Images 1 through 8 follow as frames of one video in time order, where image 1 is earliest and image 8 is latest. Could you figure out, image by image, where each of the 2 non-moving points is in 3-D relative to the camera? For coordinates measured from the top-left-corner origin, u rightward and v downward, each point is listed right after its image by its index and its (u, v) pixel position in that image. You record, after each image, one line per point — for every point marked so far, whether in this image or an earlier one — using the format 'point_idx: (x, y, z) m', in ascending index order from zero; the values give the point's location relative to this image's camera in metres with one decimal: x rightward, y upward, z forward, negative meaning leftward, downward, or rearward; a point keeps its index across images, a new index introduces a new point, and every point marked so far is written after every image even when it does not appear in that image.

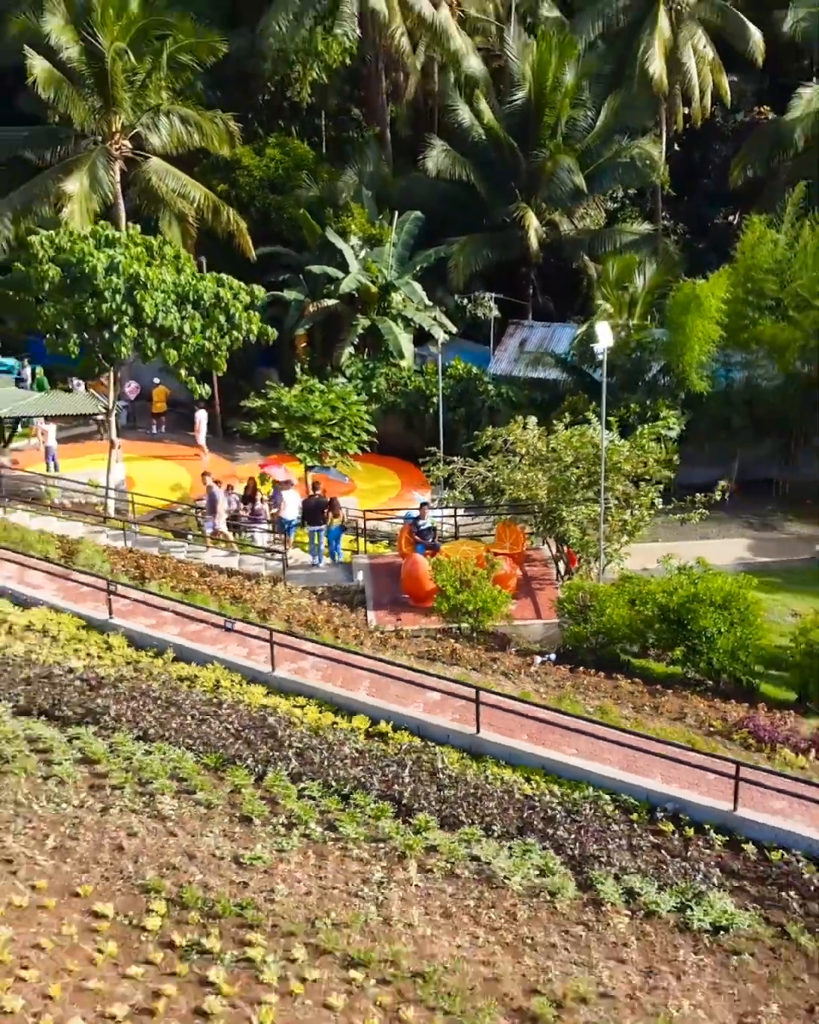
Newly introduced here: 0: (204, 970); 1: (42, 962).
0: (-0.8, -1.7, +5.4) m
1: (-1.3, -1.6, +5.3) m
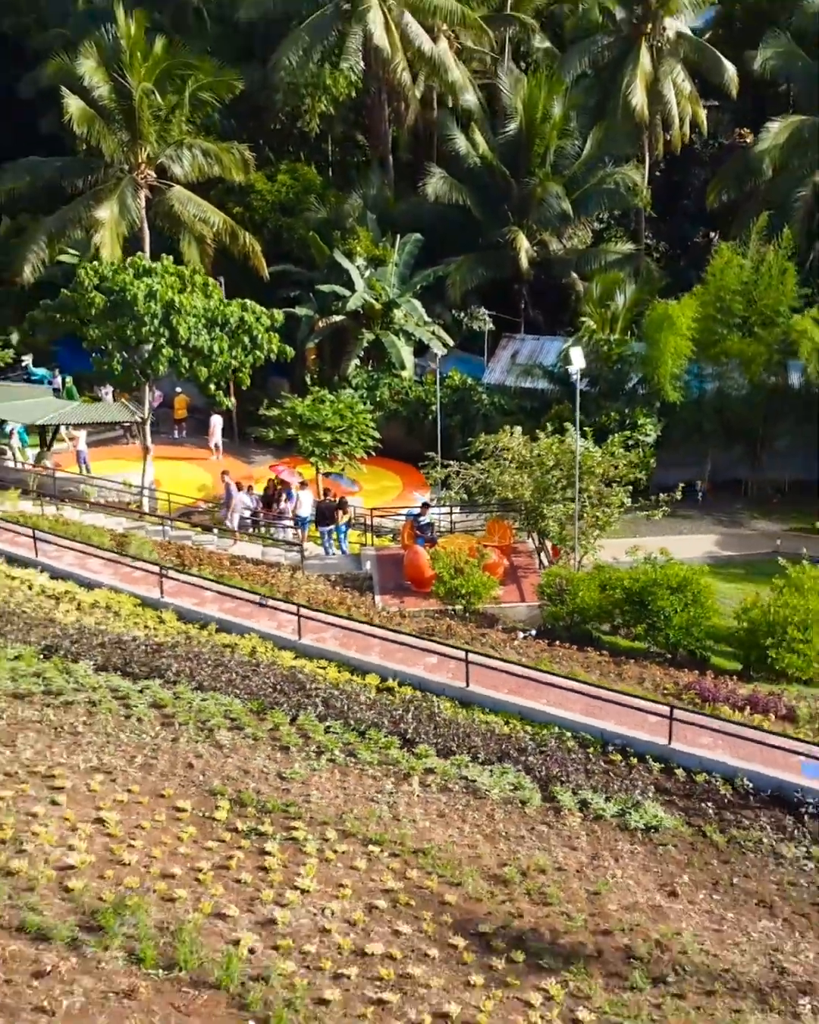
0: (-0.7, -1.6, +7.3) m
1: (-1.3, -1.6, +7.2) m
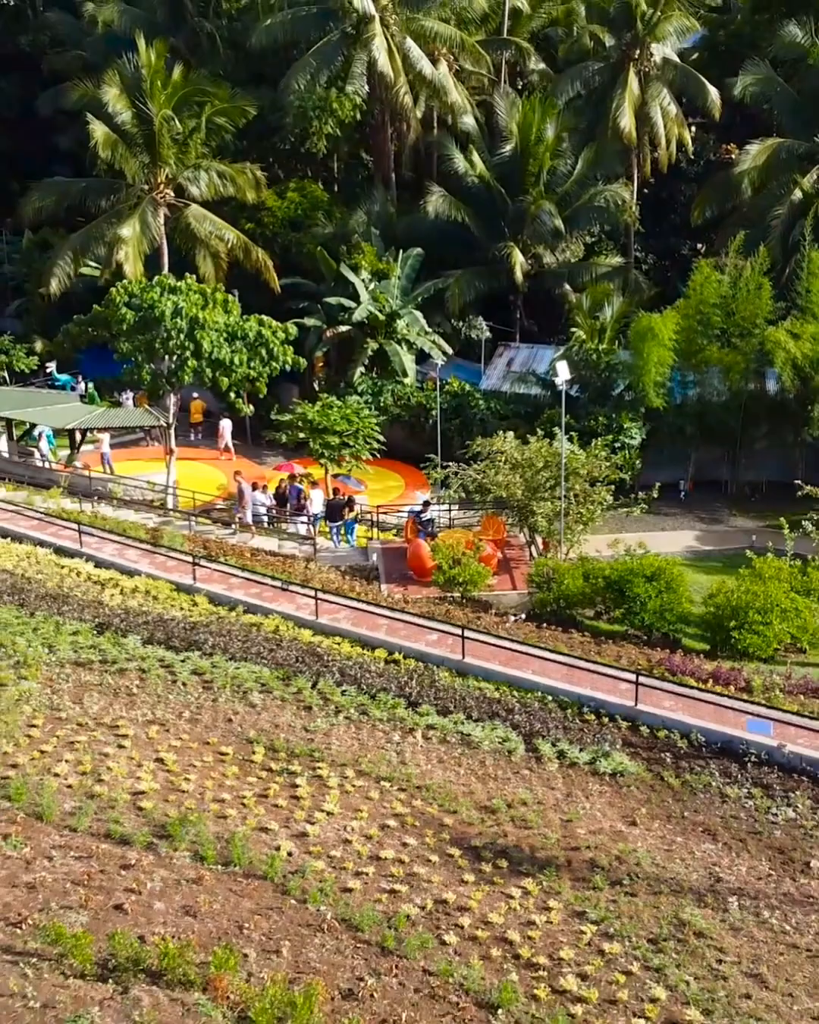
0: (-0.7, -1.6, +8.8) m
1: (-1.3, -1.5, +8.7) m
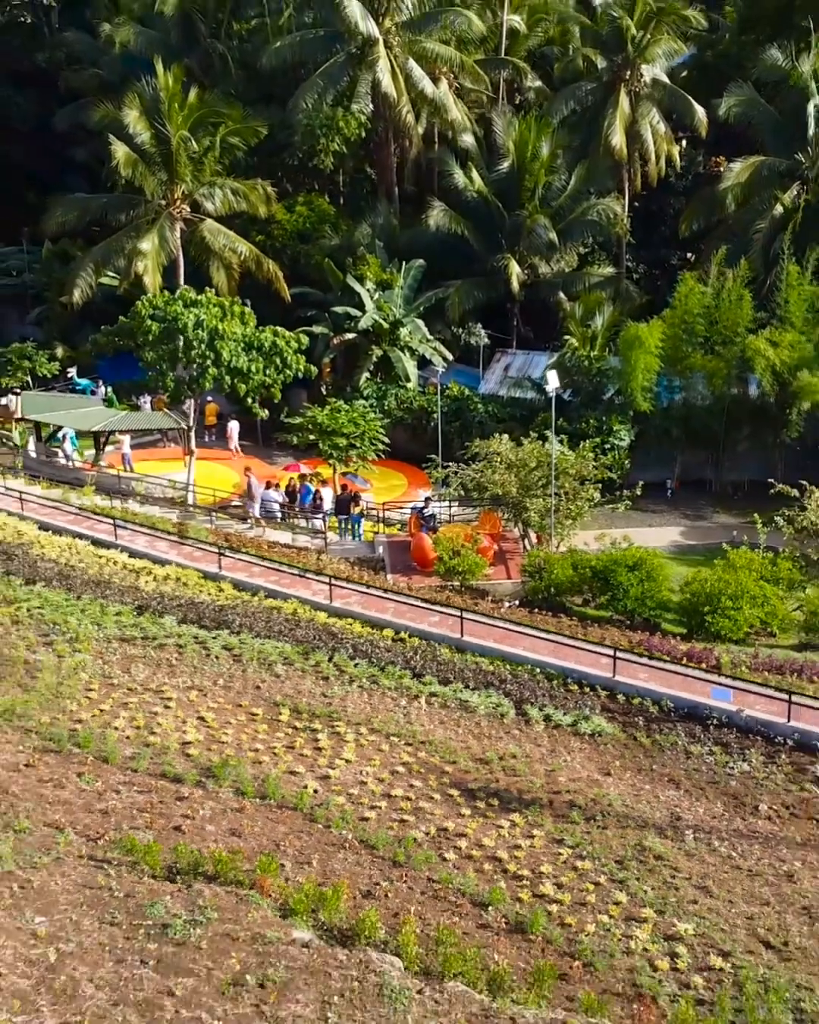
0: (-0.7, -1.5, +10.2) m
1: (-1.2, -1.5, +10.2) m
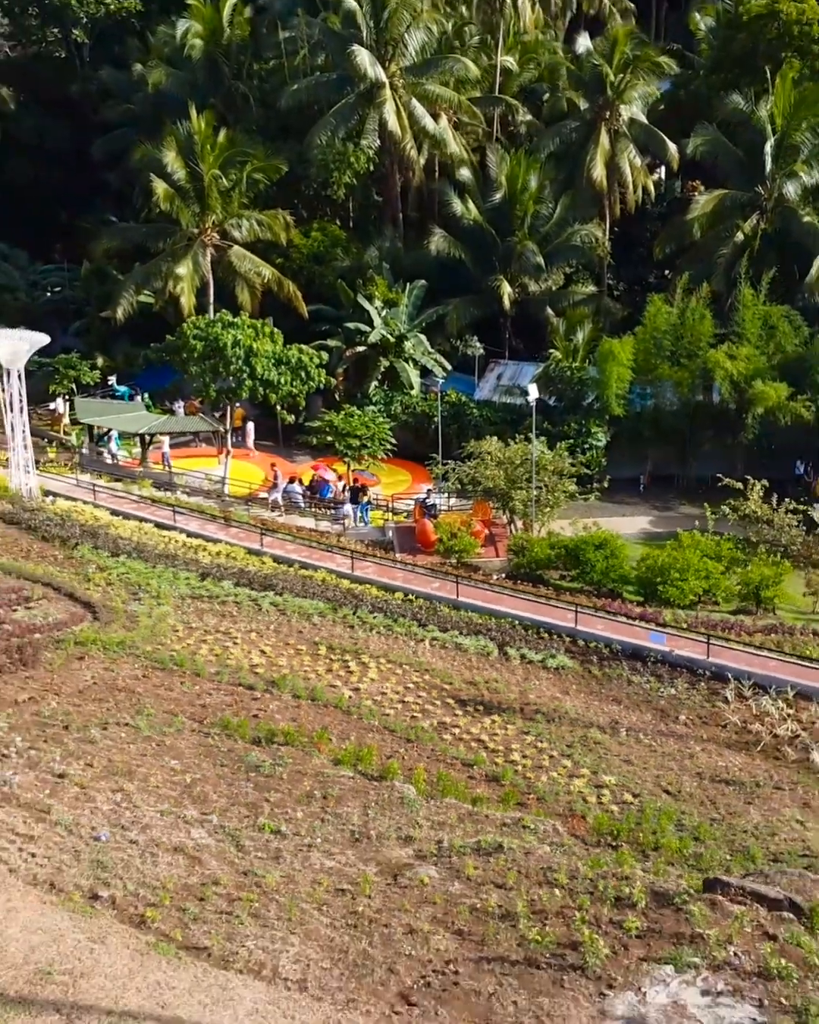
0: (-0.6, -1.4, +13.6) m
1: (-1.2, -1.3, +13.5) m
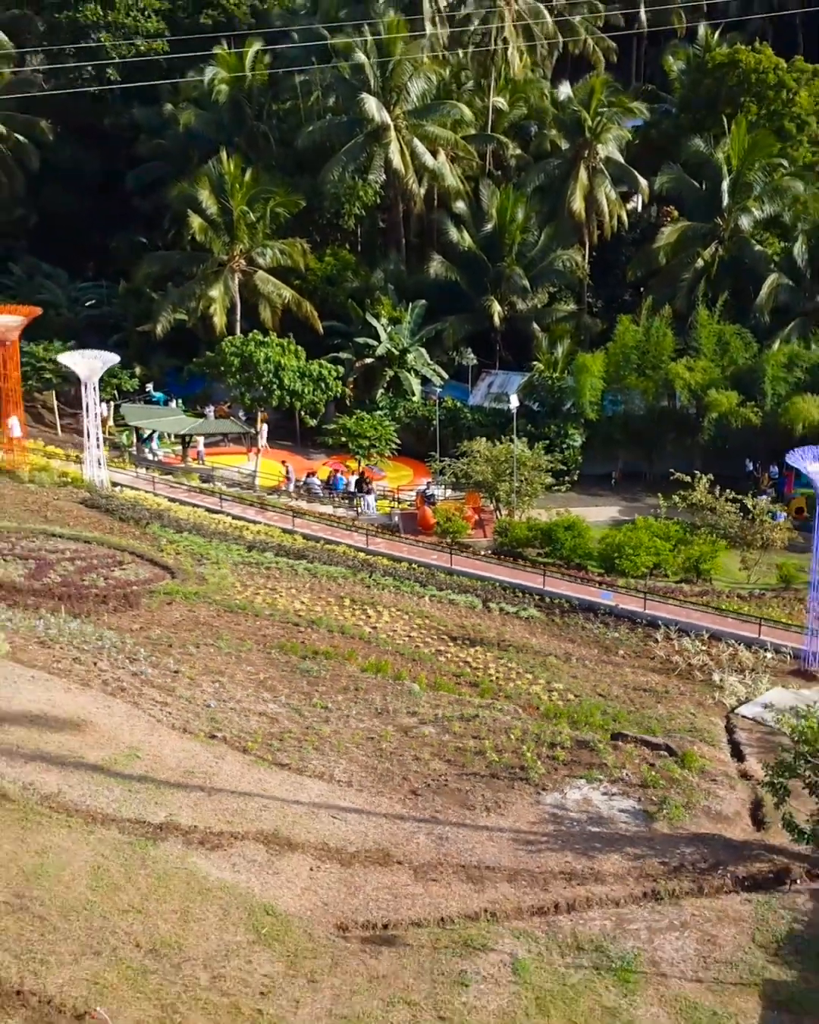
0: (-0.5, -1.2, +17.8) m
1: (-1.1, -1.1, +17.8) m
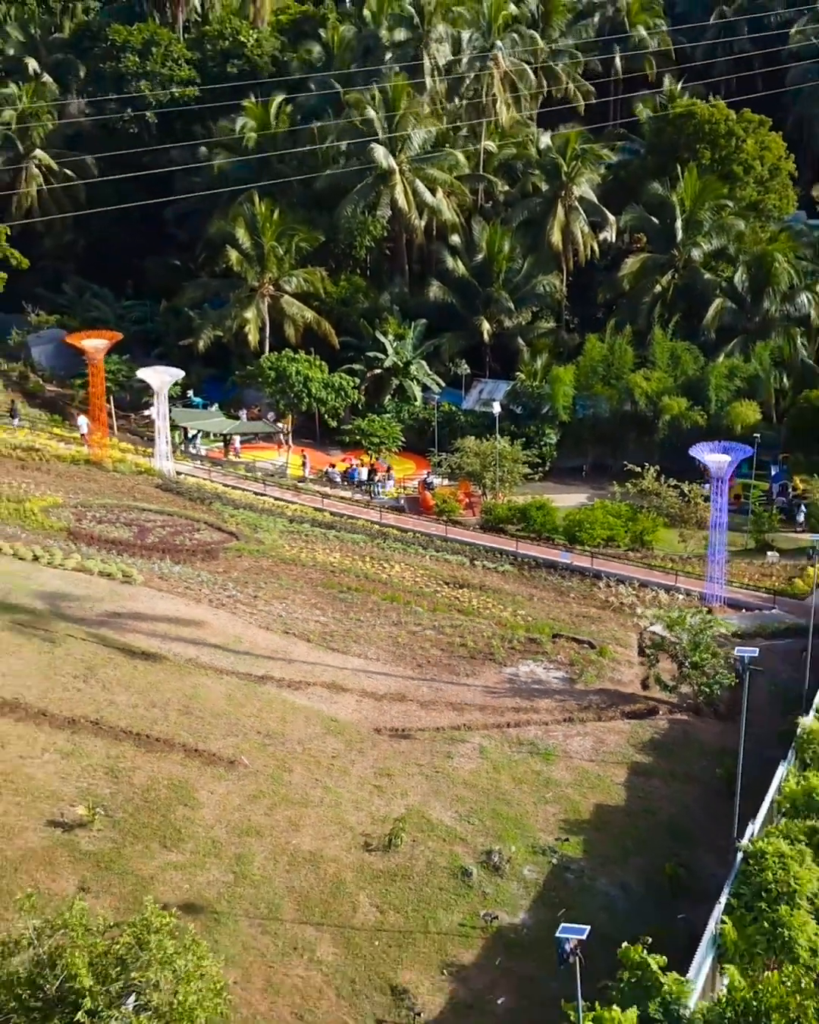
0: (-0.5, -0.9, +23.9) m
1: (-1.0, -0.8, +23.8) m
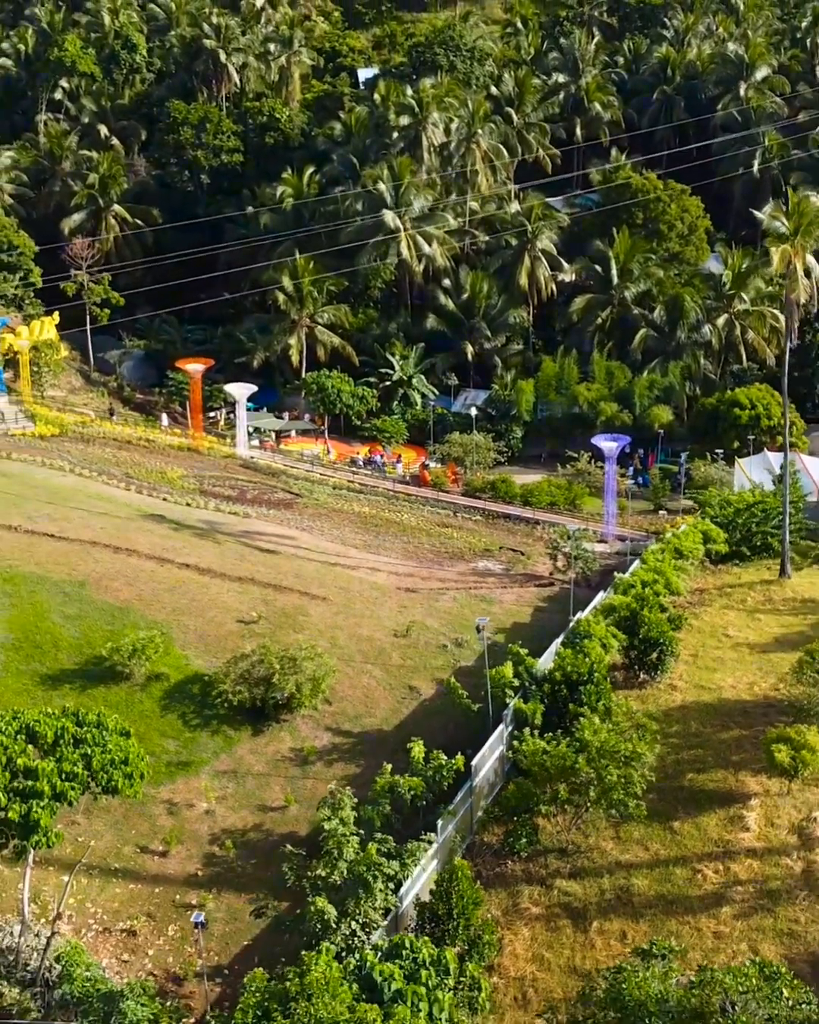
0: (-0.3, 0.0, +36.8) m
1: (-0.9, 0.0, +36.7) m
